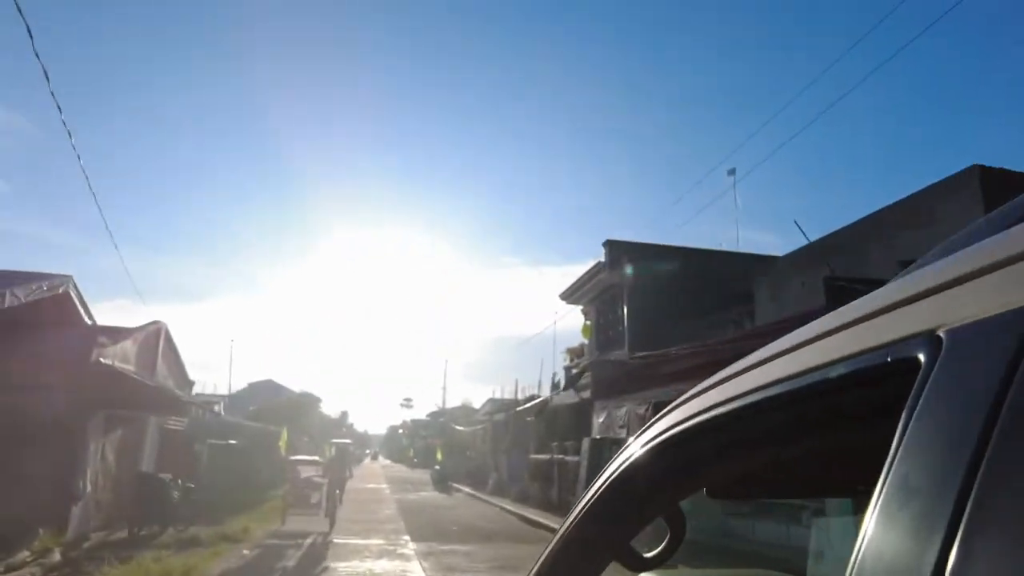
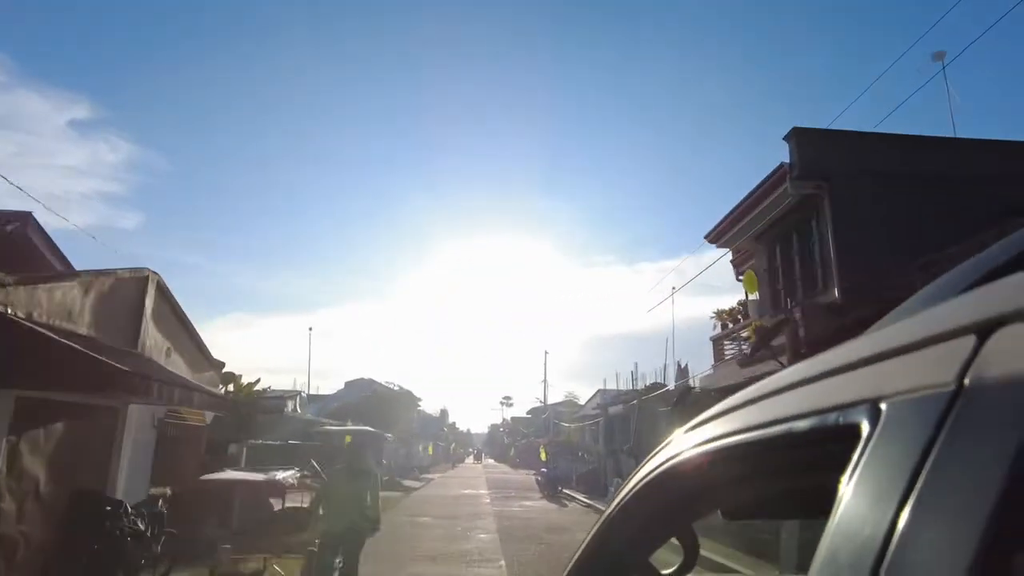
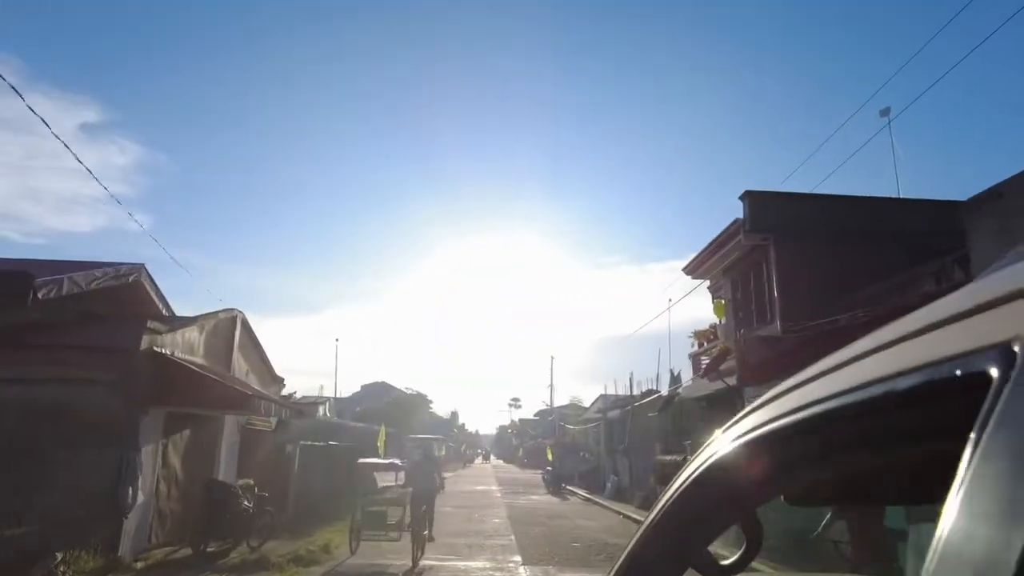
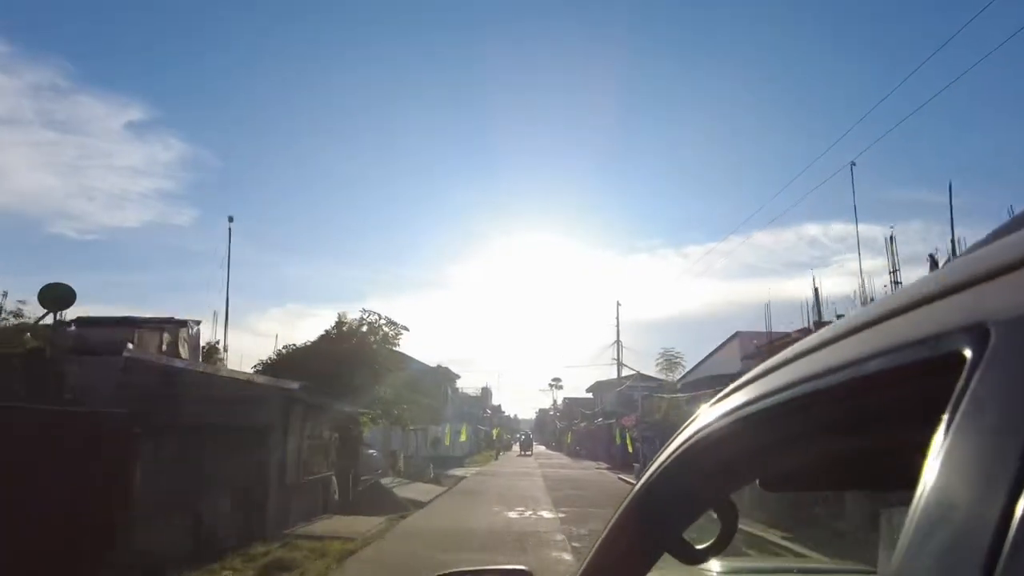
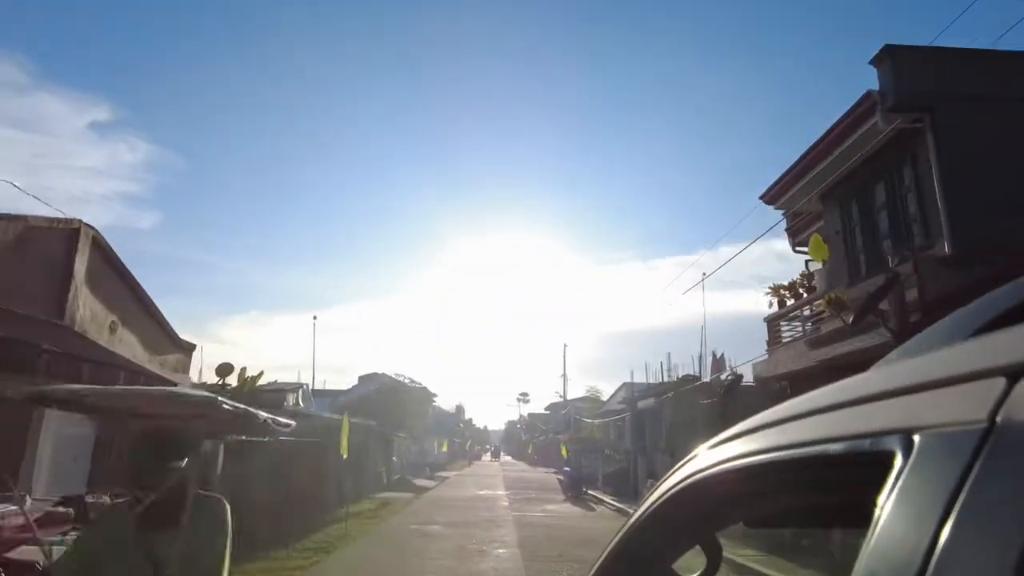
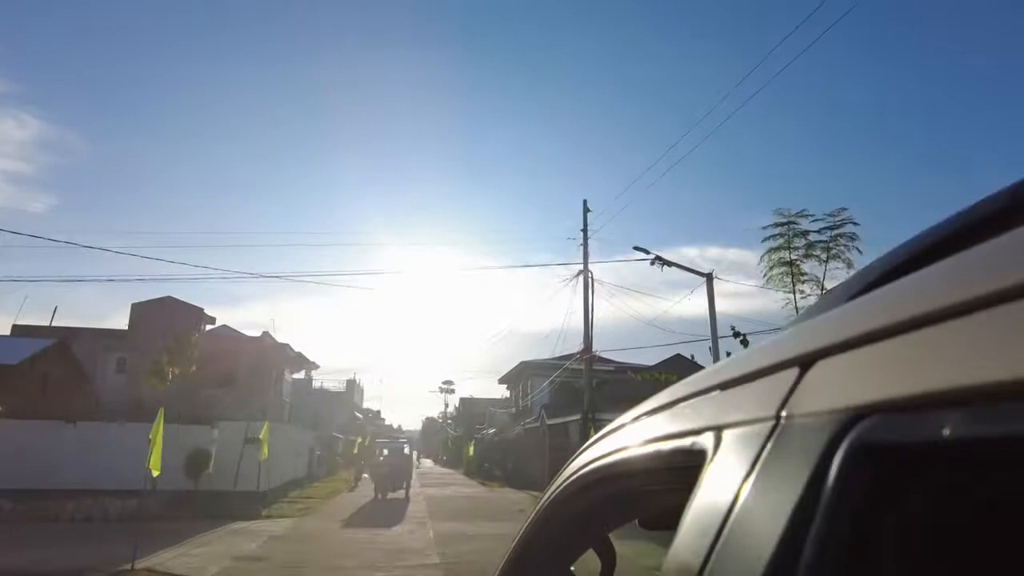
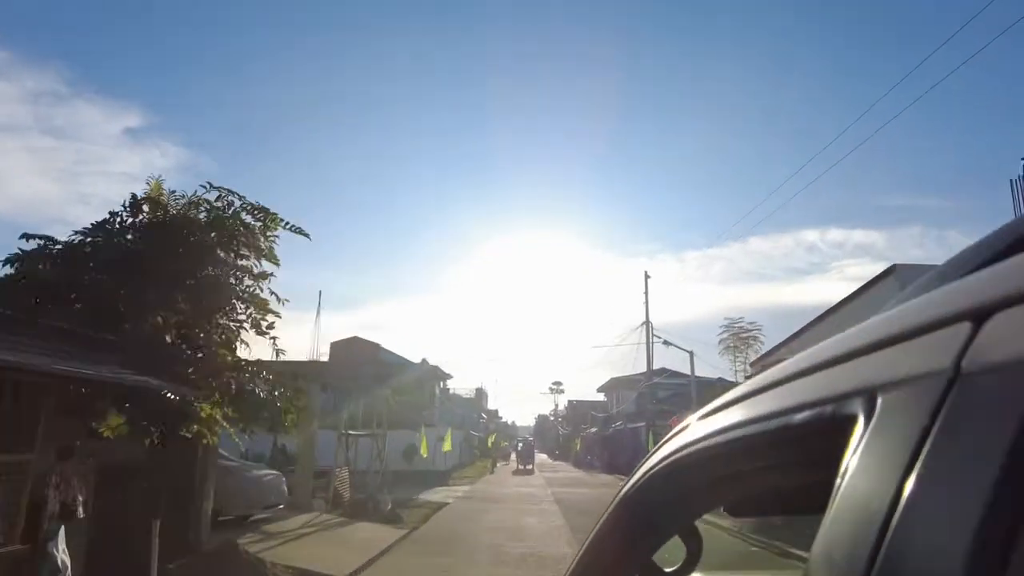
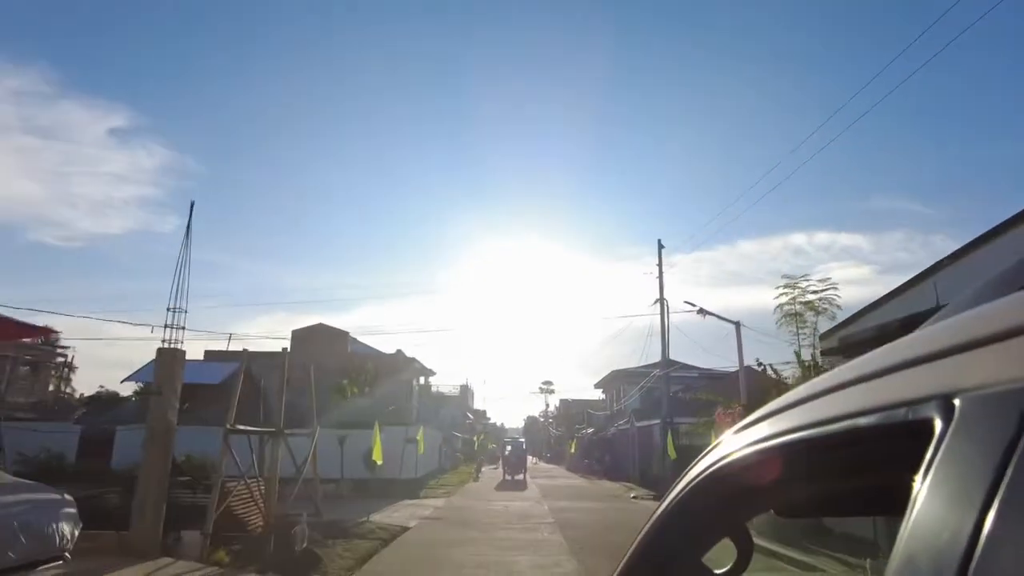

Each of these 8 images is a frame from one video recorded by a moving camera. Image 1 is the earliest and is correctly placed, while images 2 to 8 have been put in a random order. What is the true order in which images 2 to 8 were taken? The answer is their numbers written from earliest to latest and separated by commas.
3, 2, 5, 4, 7, 8, 6
